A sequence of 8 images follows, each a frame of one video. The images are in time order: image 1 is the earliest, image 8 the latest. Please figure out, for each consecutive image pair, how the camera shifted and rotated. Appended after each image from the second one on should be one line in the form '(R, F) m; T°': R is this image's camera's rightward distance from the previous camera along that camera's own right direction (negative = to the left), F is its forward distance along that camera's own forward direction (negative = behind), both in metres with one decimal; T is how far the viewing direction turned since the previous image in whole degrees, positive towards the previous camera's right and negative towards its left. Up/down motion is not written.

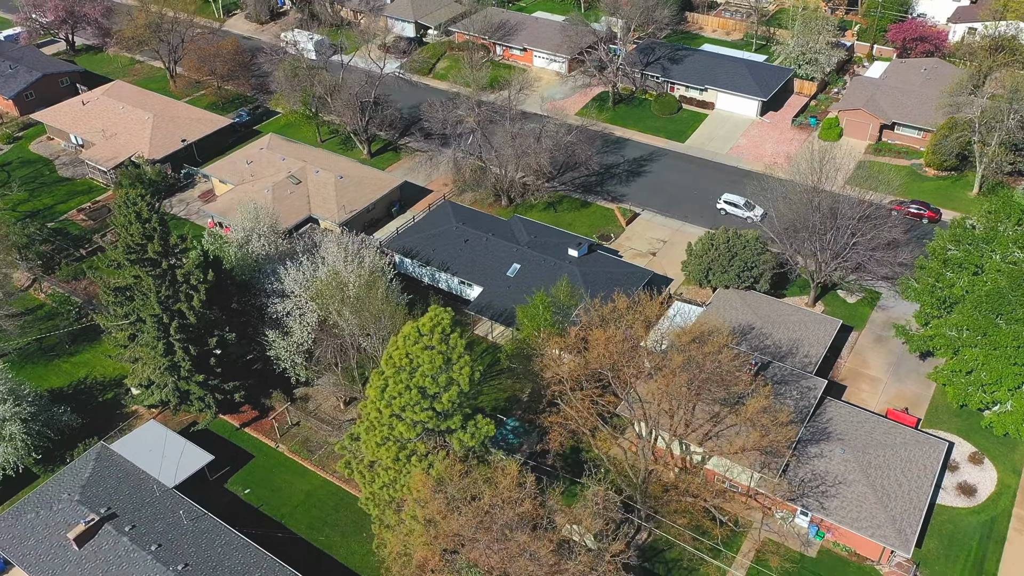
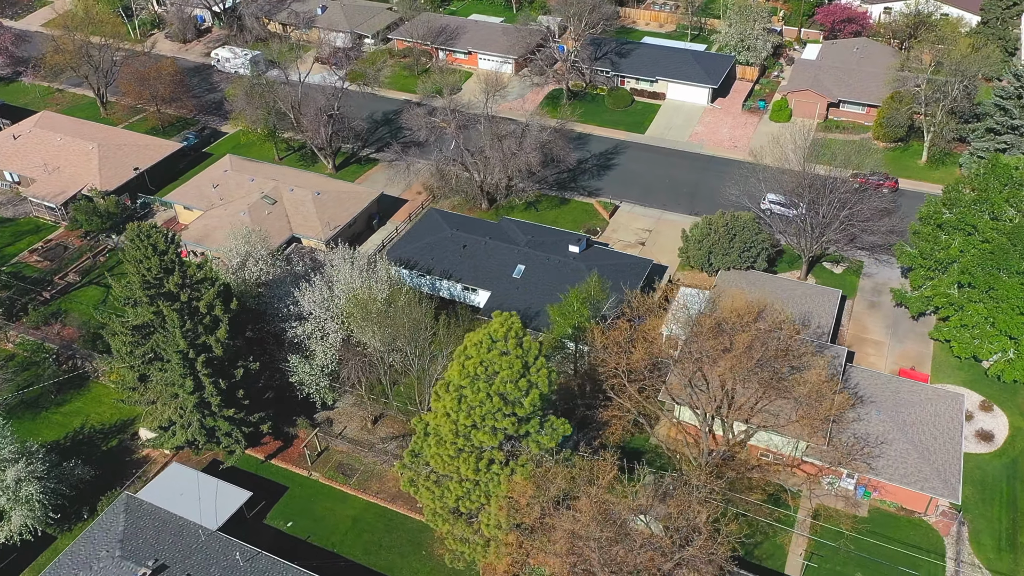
(-5.5, +0.4) m; +7°
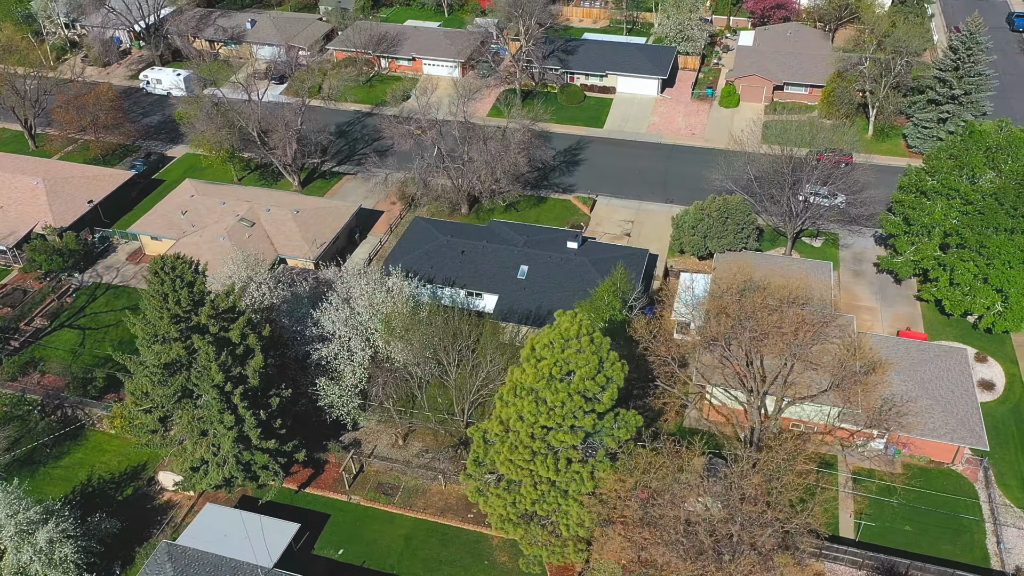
(-5.4, +0.4) m; +7°
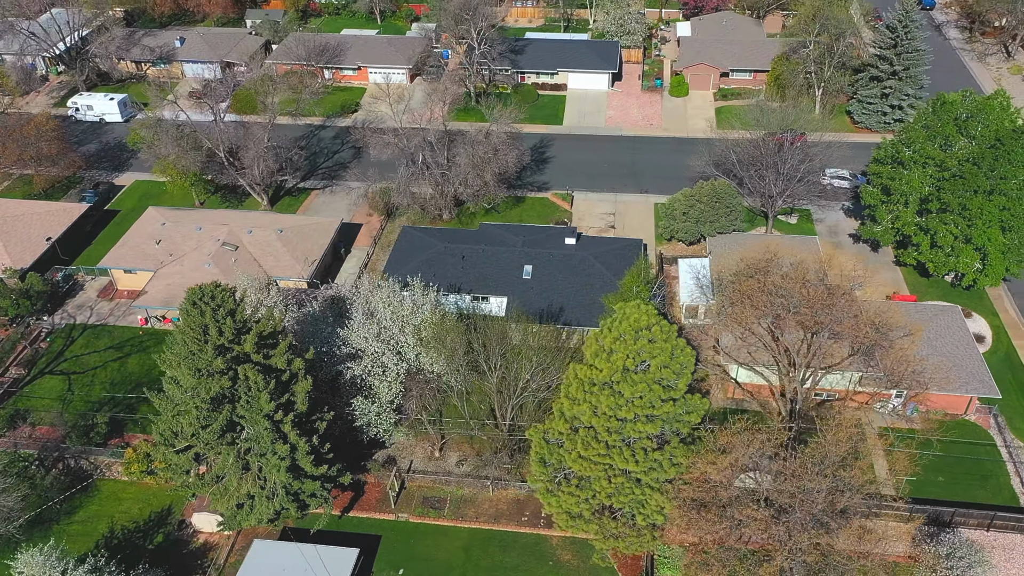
(-5.4, +0.4) m; +7°
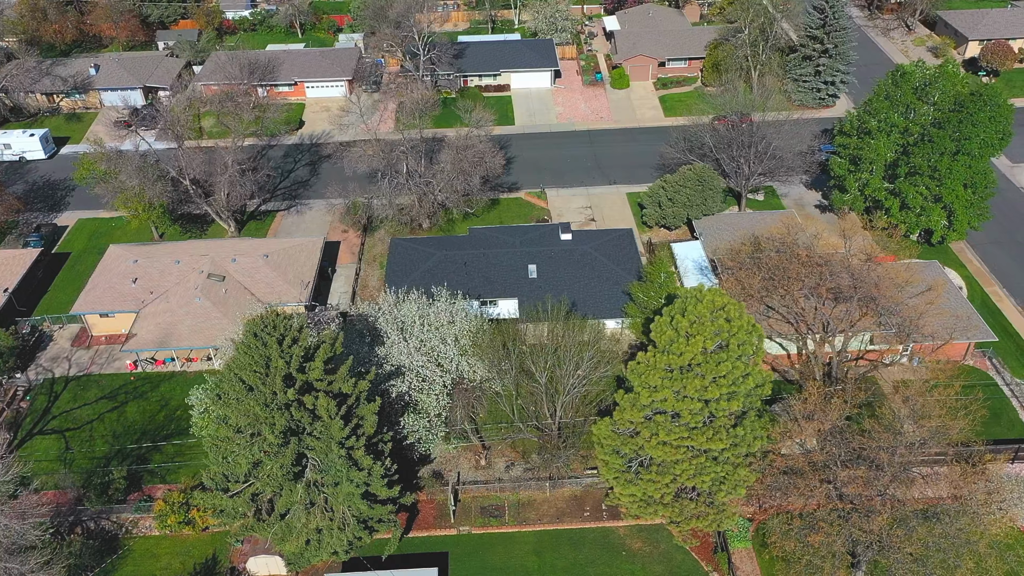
(-6.2, +0.5) m; +8°
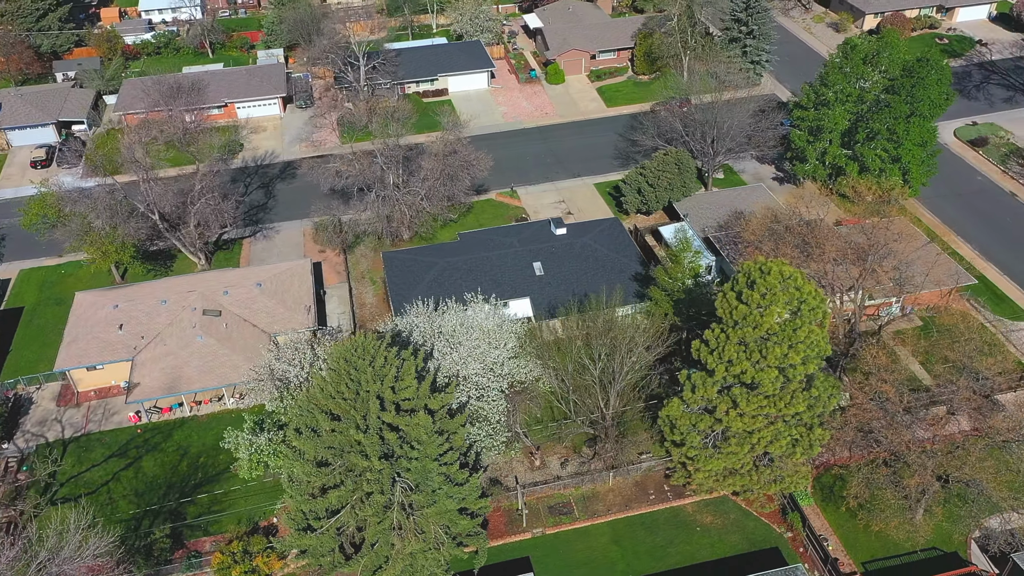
(-6.9, +0.6) m; +9°
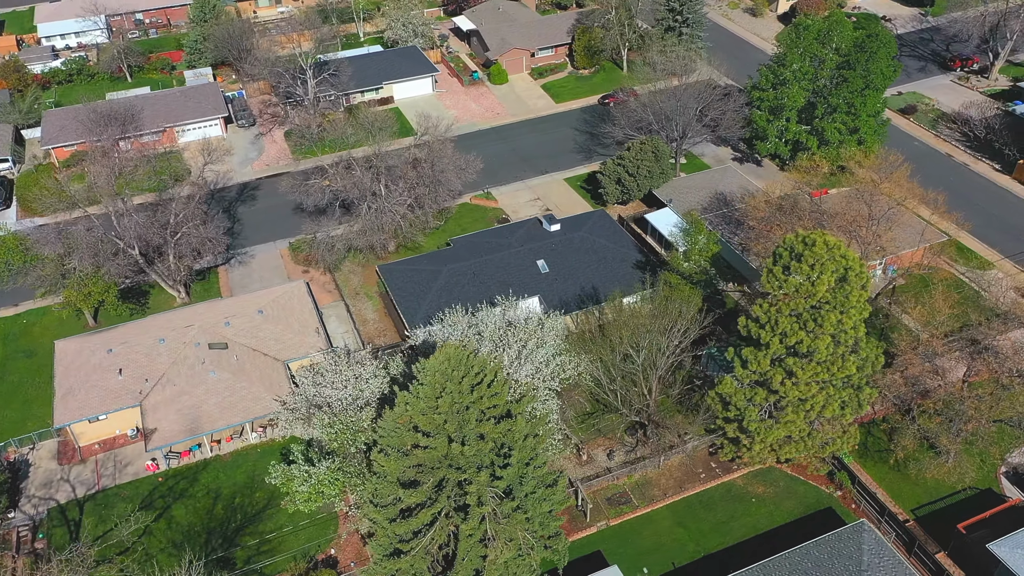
(-6.1, +0.6) m; +8°
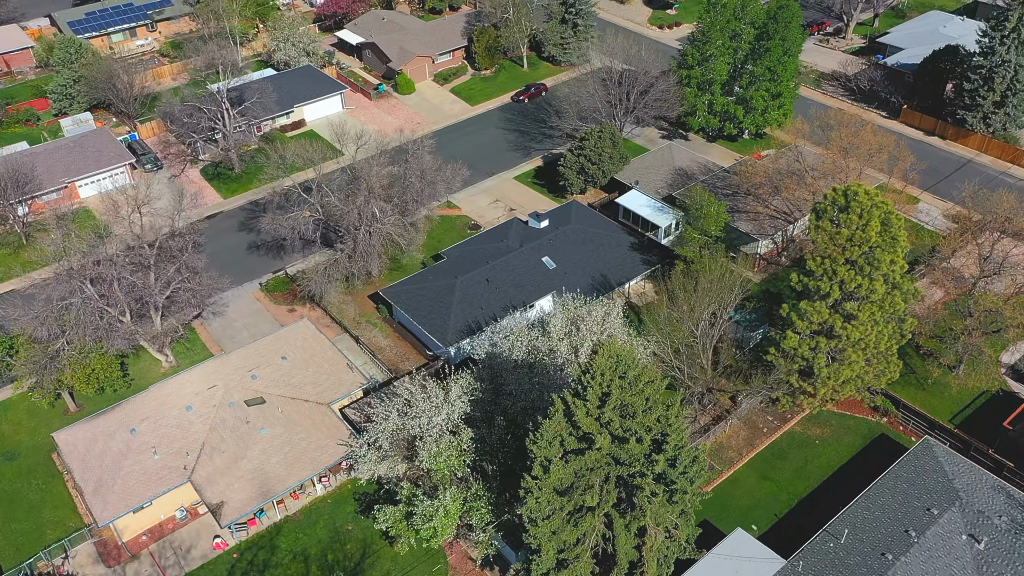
(-10.0, +1.3) m; +13°
